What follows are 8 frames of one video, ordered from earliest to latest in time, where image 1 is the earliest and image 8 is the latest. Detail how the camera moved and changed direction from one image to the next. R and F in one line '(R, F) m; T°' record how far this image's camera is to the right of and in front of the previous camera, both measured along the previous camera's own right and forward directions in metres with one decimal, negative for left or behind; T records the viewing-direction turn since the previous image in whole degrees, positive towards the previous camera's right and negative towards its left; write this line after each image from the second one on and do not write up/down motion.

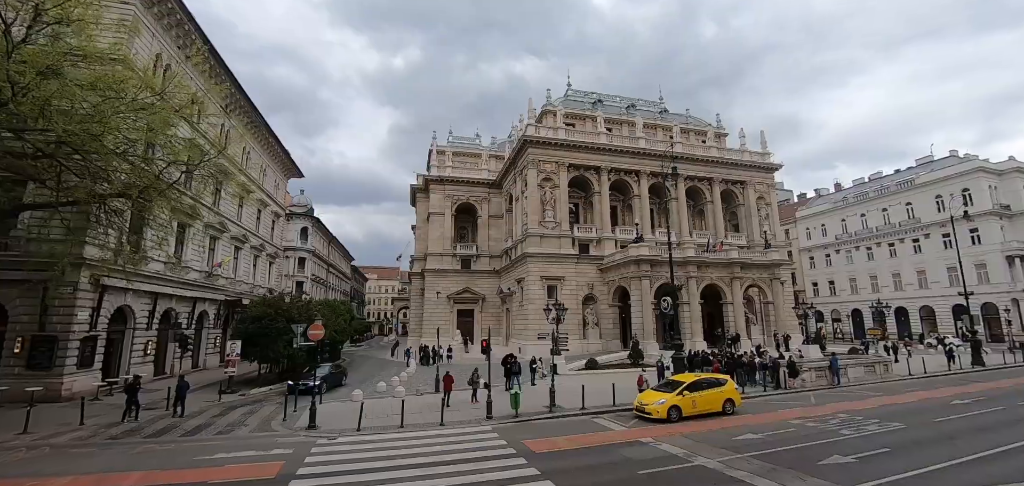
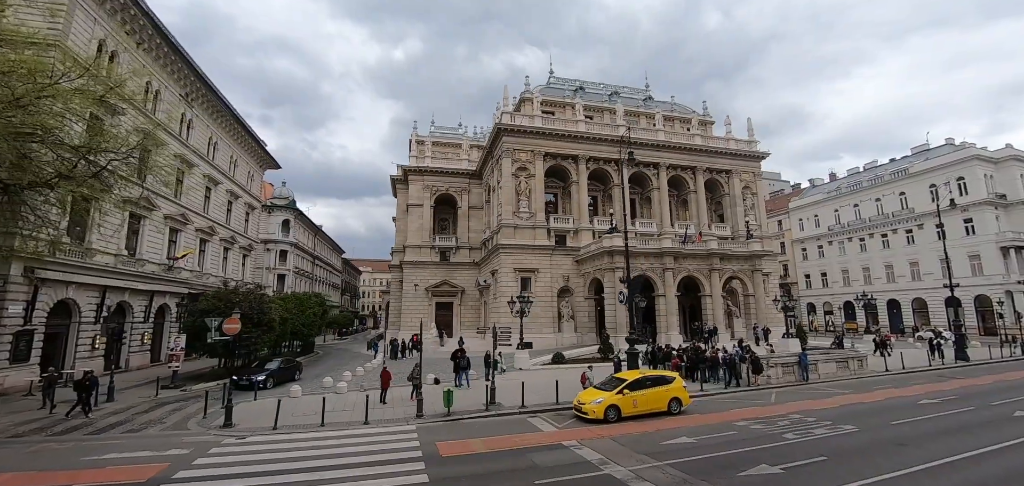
(+2.8, +1.0) m; -1°
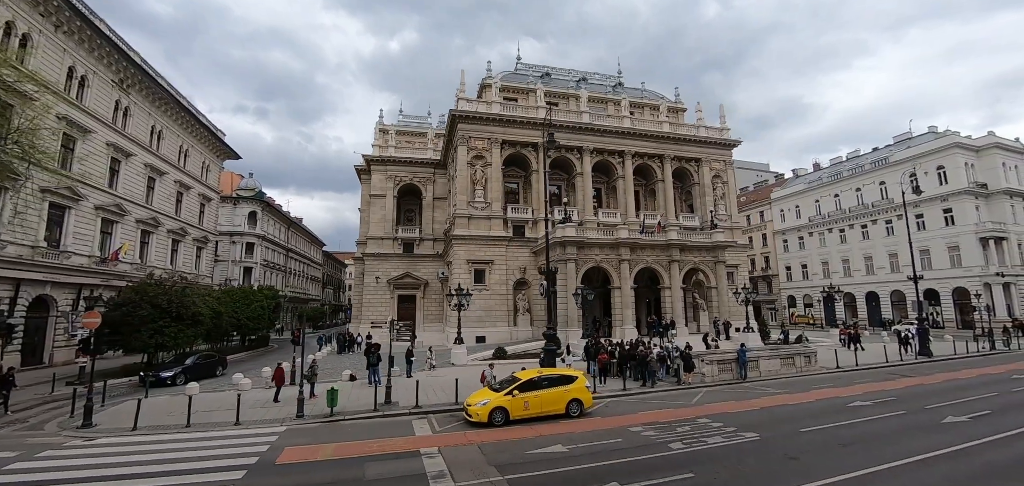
(+4.1, +1.3) m; -1°
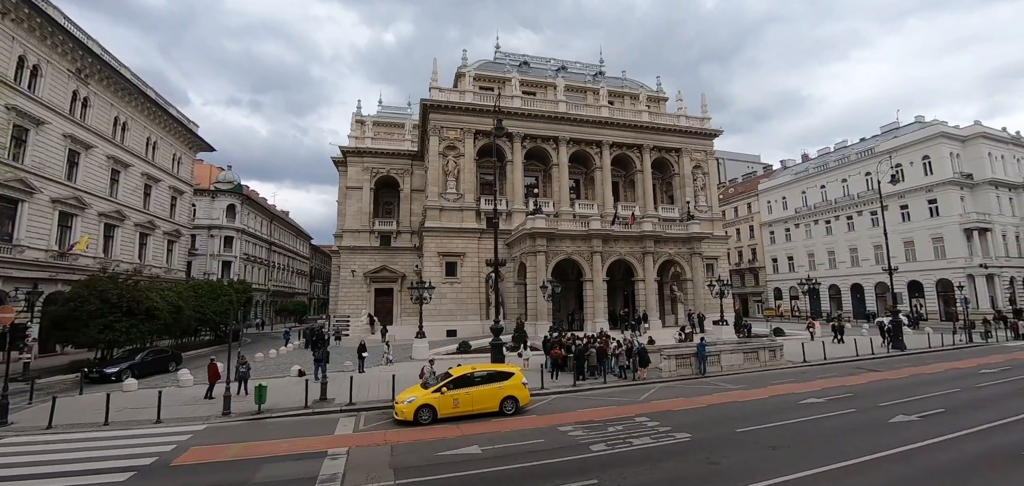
(+2.3, +0.7) m; 0°
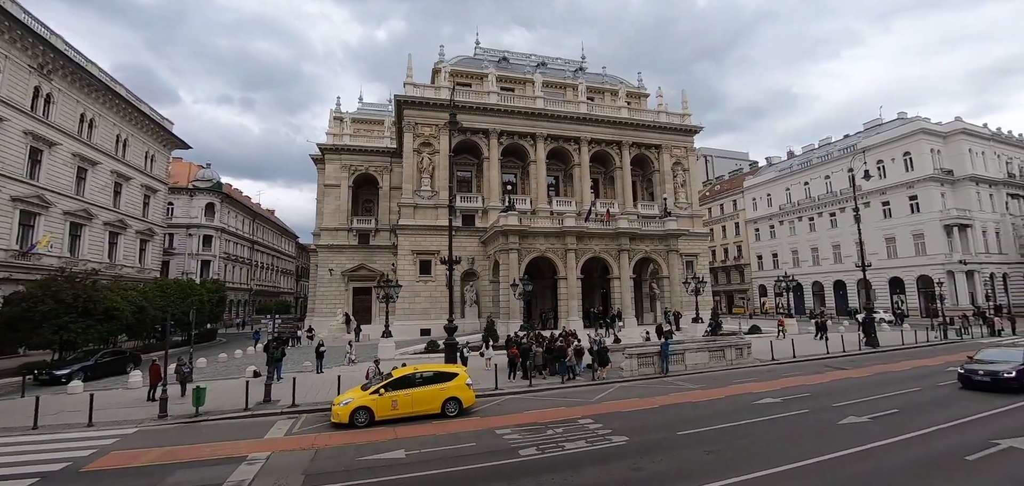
(+1.8, +0.4) m; 0°
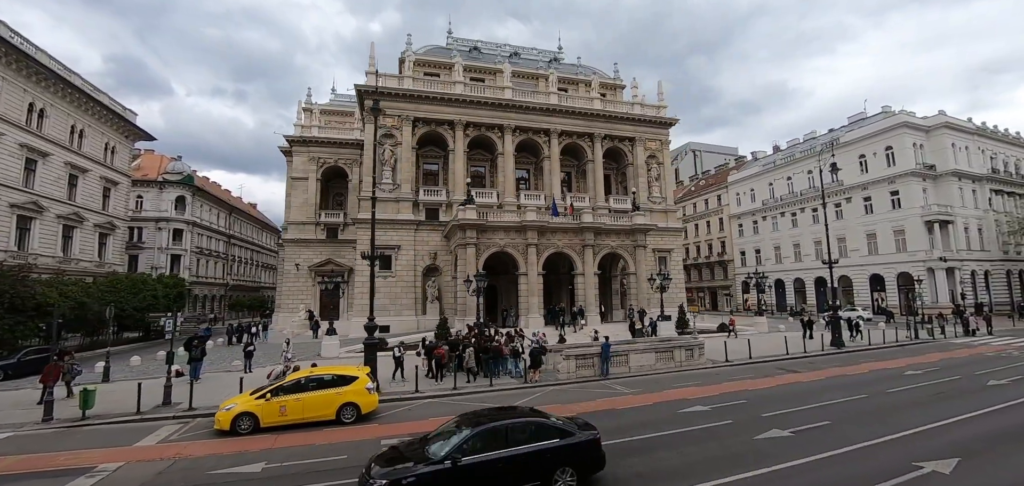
(+3.0, +1.0) m; 0°
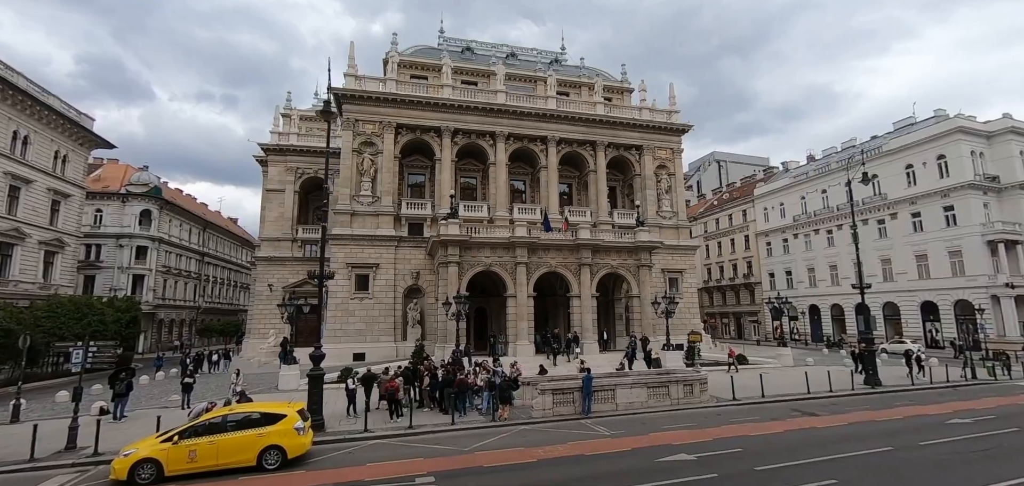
(+1.7, +3.4) m; -2°
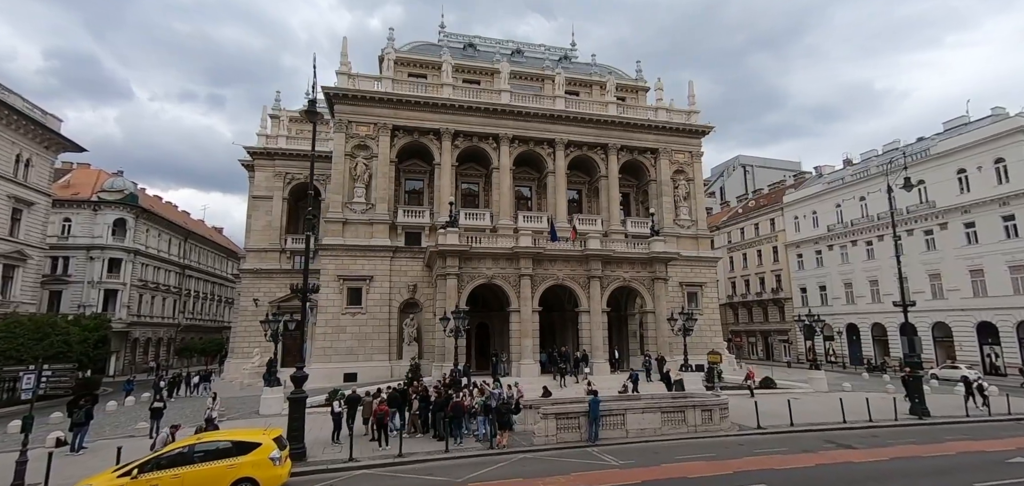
(0.0, +2.6) m; -1°
